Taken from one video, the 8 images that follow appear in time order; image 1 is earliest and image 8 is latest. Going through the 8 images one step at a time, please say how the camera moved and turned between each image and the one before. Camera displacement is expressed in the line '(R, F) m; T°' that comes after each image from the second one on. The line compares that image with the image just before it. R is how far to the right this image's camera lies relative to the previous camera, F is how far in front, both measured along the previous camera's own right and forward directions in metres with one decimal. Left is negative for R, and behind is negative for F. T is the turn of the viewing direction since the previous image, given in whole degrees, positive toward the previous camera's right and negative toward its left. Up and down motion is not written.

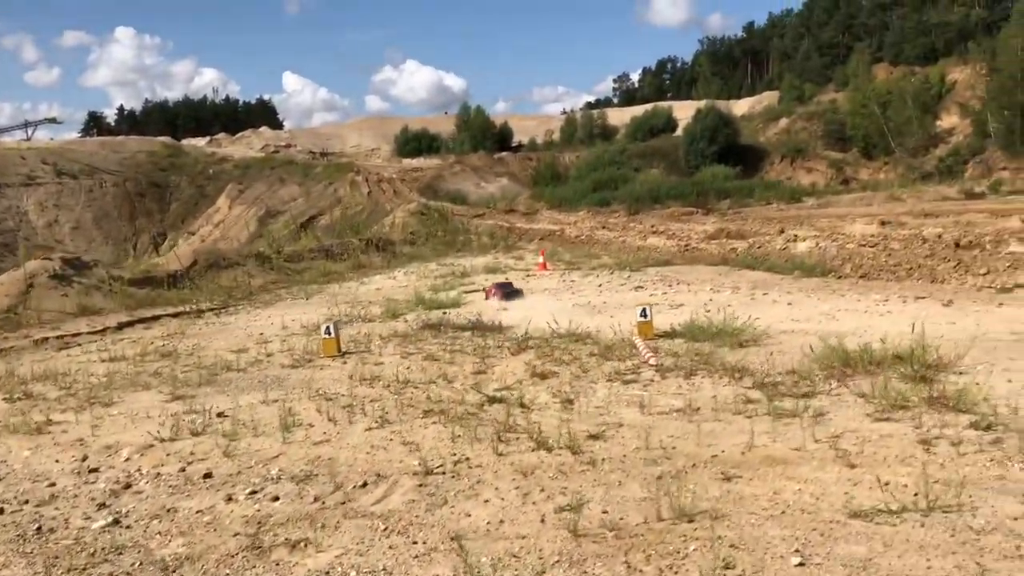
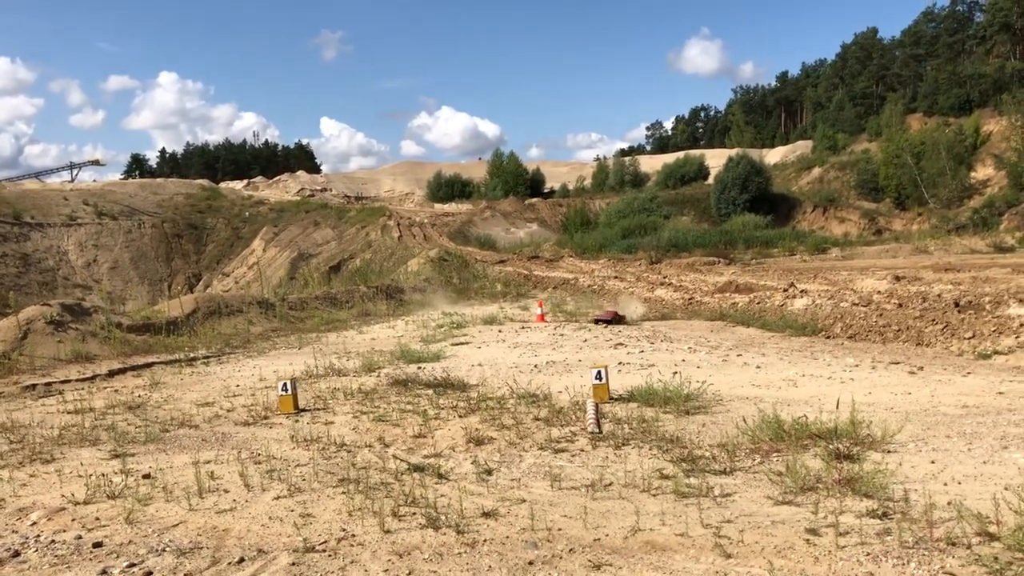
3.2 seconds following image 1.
(+0.9, +0.1) m; -2°
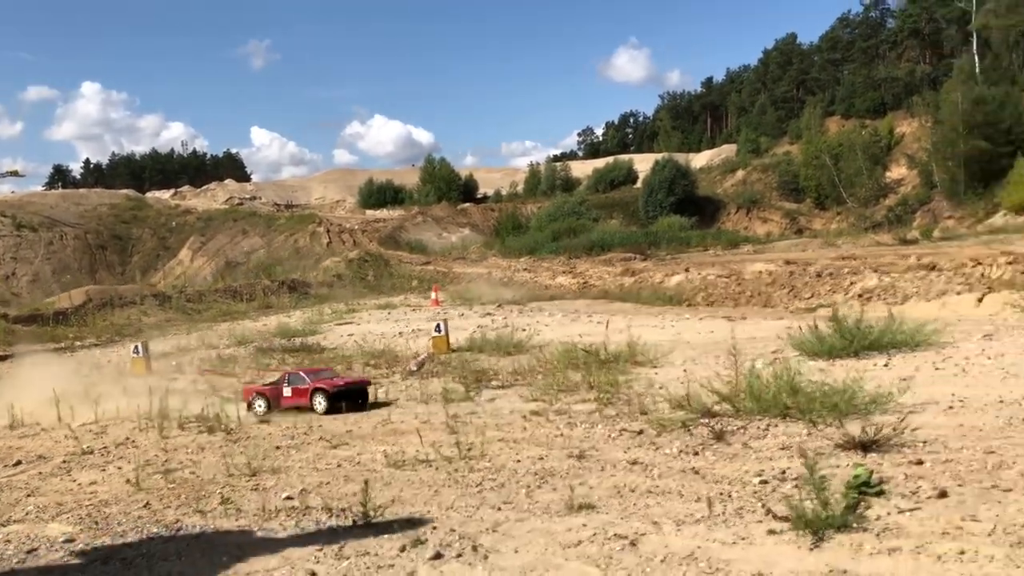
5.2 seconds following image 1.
(+1.1, -0.6) m; +4°
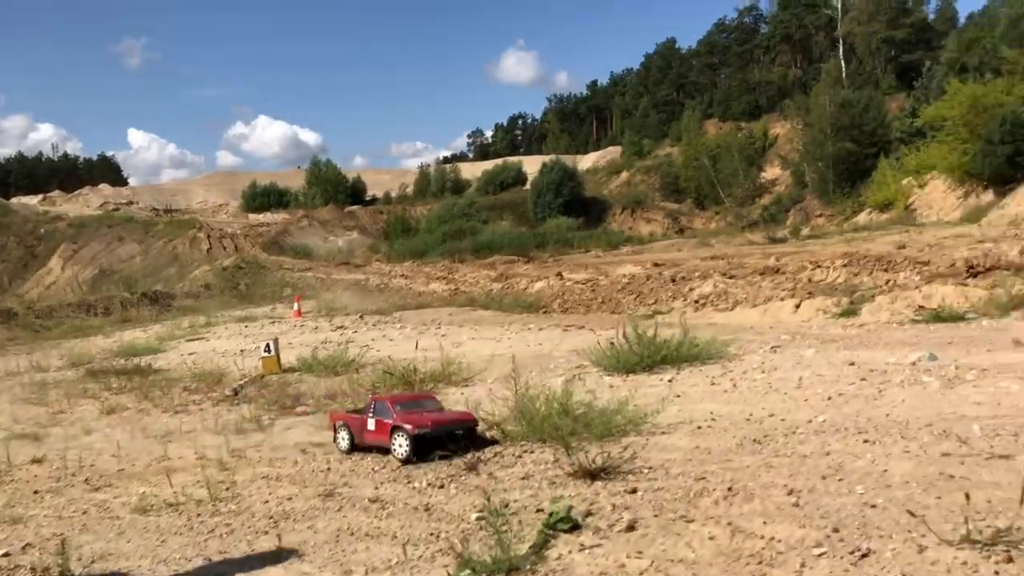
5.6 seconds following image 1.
(+0.7, 0.0) m; +7°
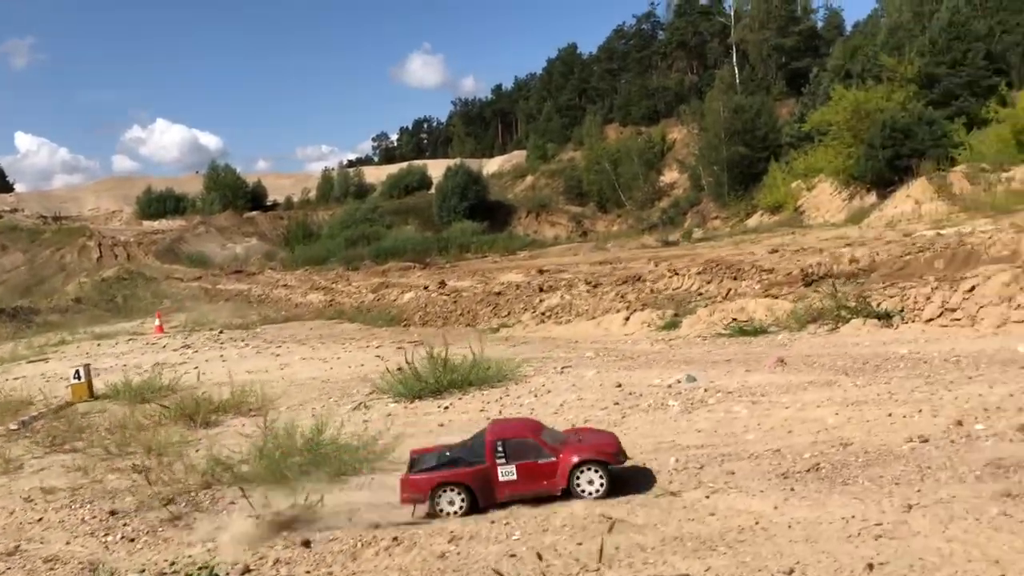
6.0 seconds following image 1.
(+1.0, 0.0) m; +5°
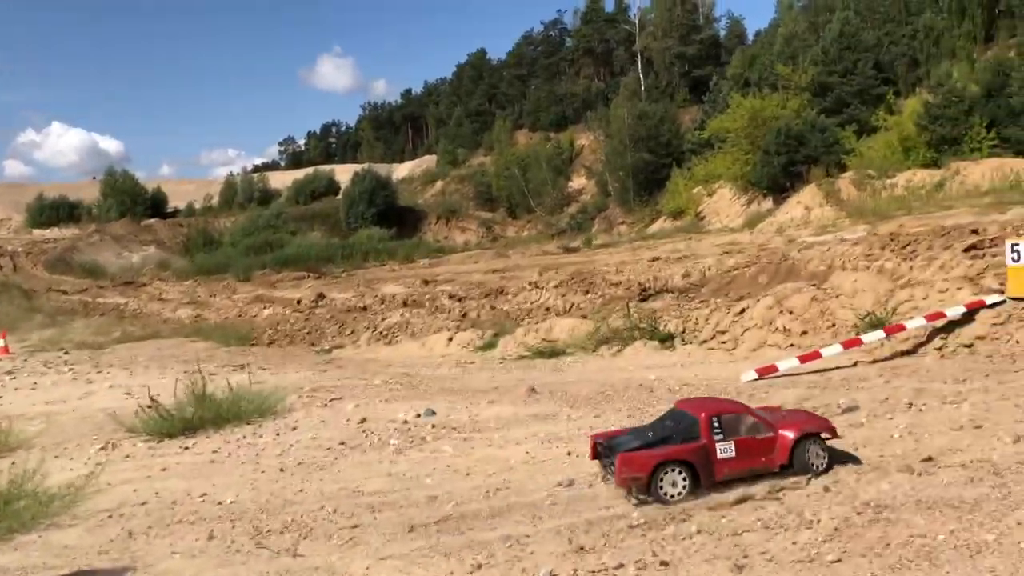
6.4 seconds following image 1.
(+1.2, 0.0) m; +5°
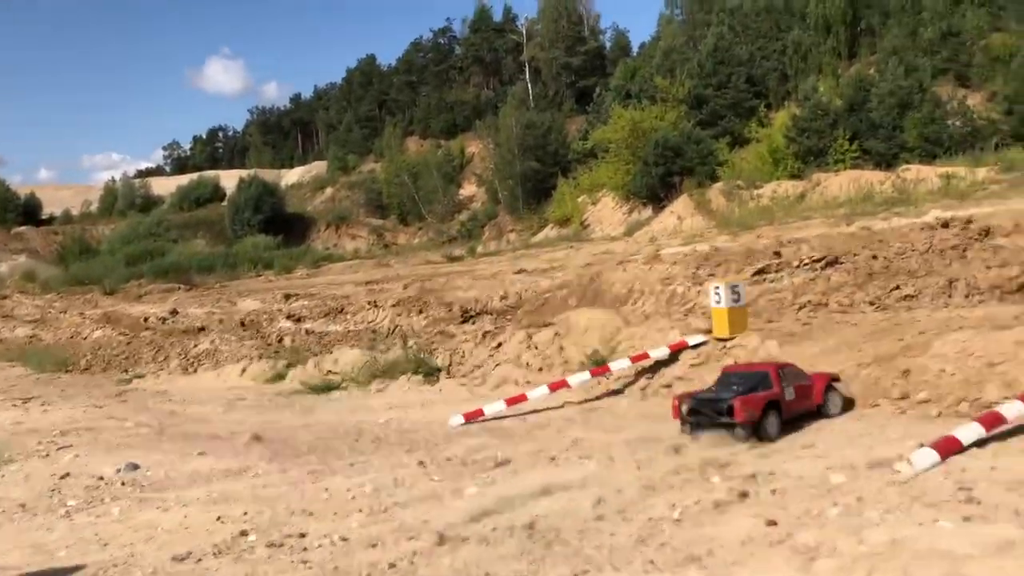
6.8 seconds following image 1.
(+1.3, -0.1) m; +6°
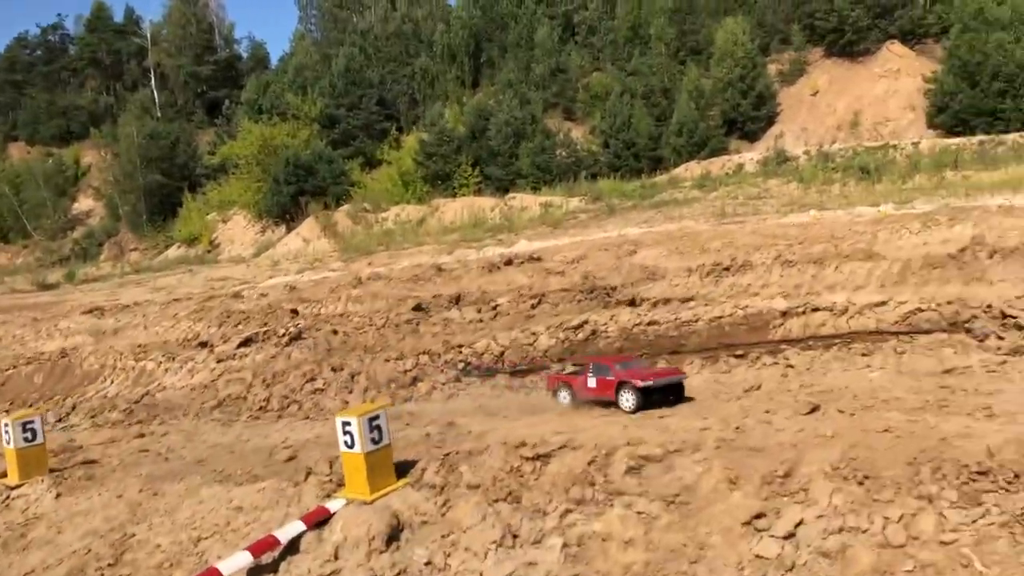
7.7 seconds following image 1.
(+2.4, +0.2) m; +21°
